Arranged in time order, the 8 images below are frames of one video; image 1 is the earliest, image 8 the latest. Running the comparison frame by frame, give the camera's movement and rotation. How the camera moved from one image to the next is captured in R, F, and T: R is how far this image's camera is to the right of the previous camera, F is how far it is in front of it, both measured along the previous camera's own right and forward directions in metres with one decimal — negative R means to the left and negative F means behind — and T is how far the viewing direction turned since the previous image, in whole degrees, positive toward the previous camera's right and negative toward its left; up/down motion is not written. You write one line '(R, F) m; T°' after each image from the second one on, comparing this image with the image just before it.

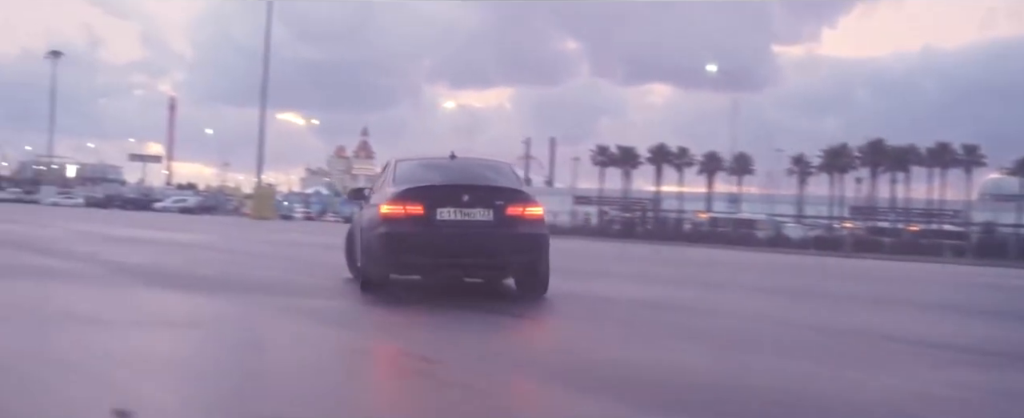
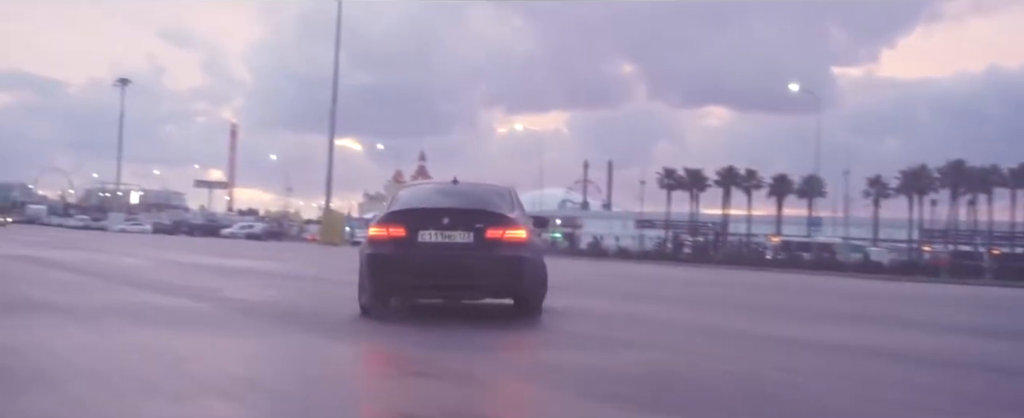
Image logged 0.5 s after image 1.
(-0.3, +0.5) m; -3°
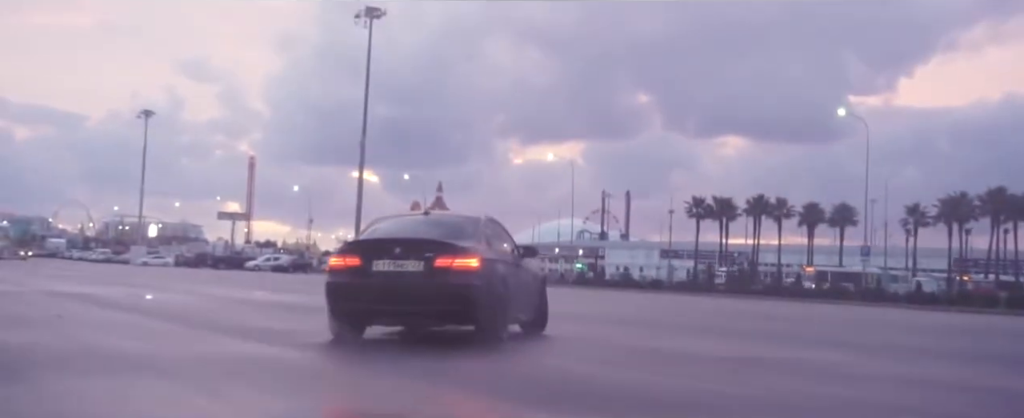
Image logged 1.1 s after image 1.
(-0.4, +0.6) m; -1°
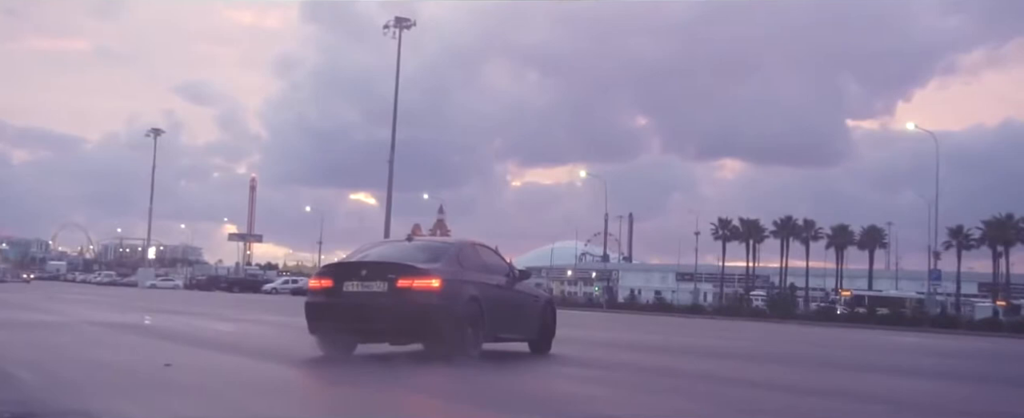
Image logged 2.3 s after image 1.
(-0.7, +1.1) m; 0°
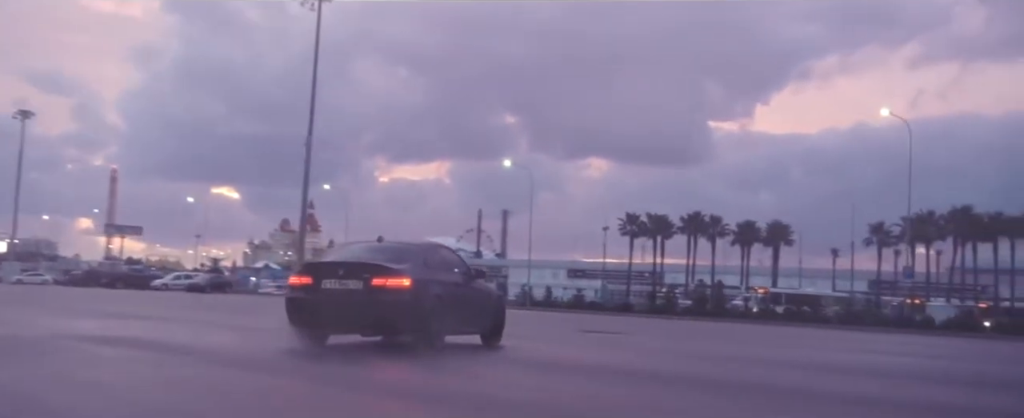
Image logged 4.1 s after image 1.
(-1.1, +1.7) m; +7°
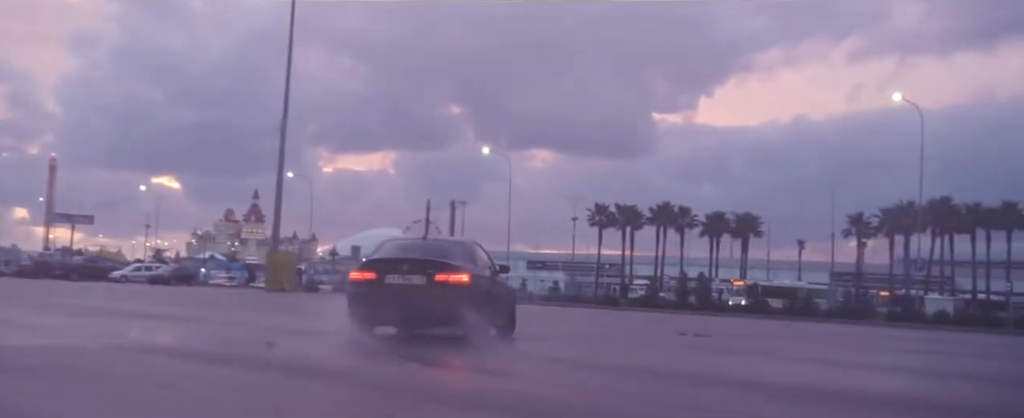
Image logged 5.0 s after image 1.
(-0.7, +0.9) m; +3°
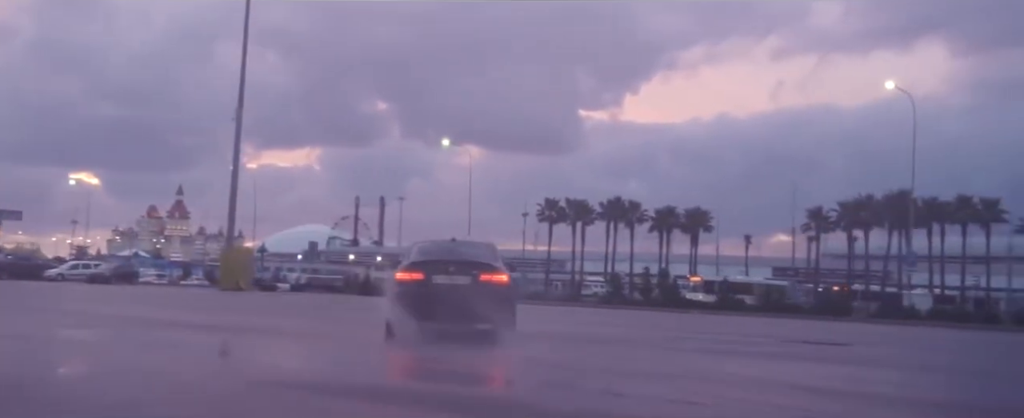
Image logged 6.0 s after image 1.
(-0.7, +0.8) m; +4°
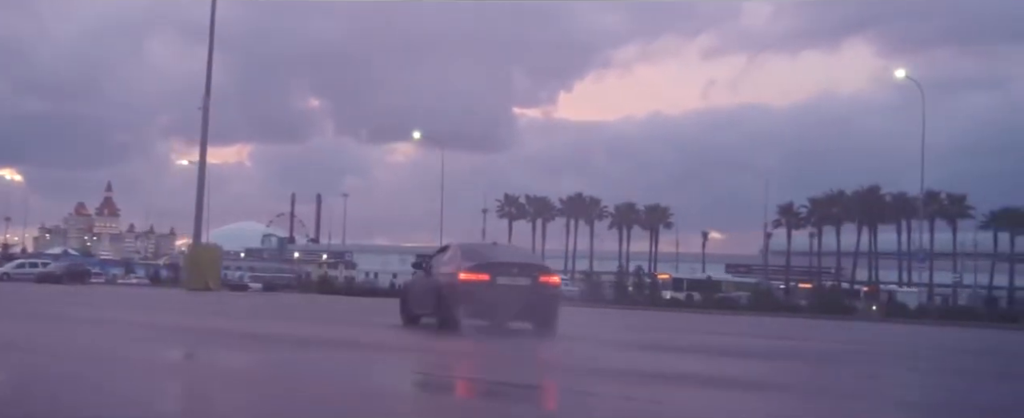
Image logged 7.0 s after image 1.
(-0.8, +0.8) m; +3°
